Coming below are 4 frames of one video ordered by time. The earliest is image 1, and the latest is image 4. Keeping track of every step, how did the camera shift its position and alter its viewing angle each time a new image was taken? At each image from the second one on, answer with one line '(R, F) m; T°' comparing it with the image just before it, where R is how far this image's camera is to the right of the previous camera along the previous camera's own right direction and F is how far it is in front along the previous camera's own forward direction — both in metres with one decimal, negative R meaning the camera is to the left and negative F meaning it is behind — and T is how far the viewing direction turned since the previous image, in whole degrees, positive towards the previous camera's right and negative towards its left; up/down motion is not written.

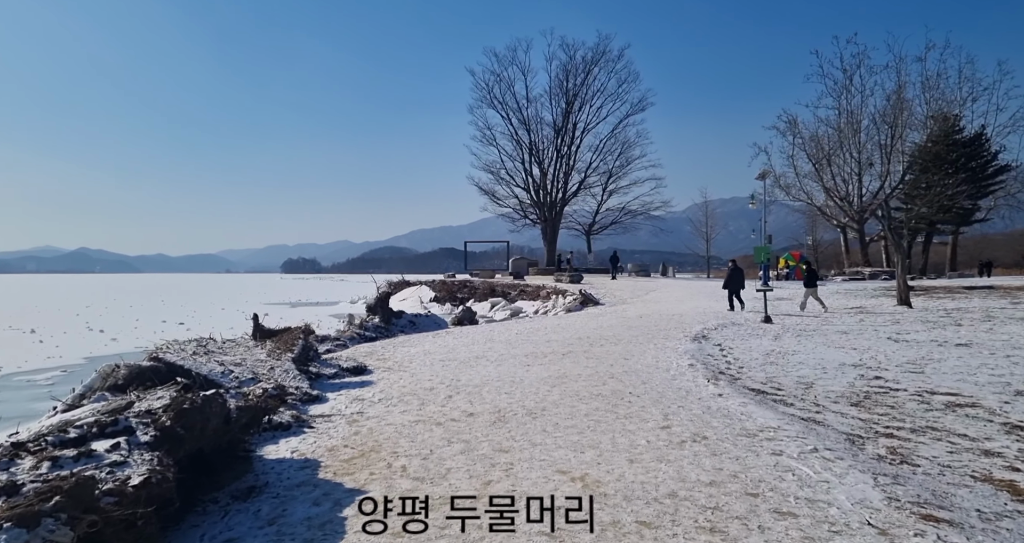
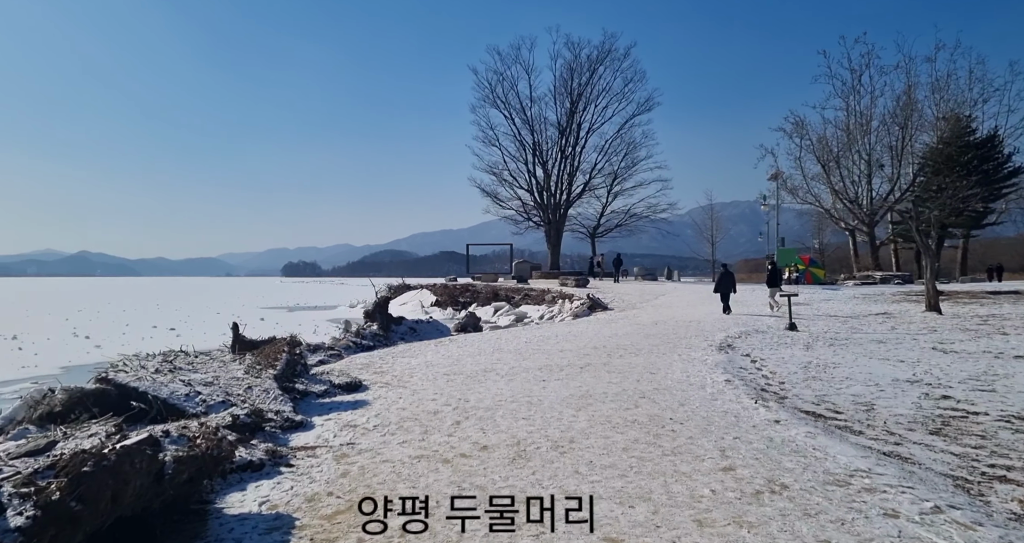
(-0.2, +1.4) m; 0°
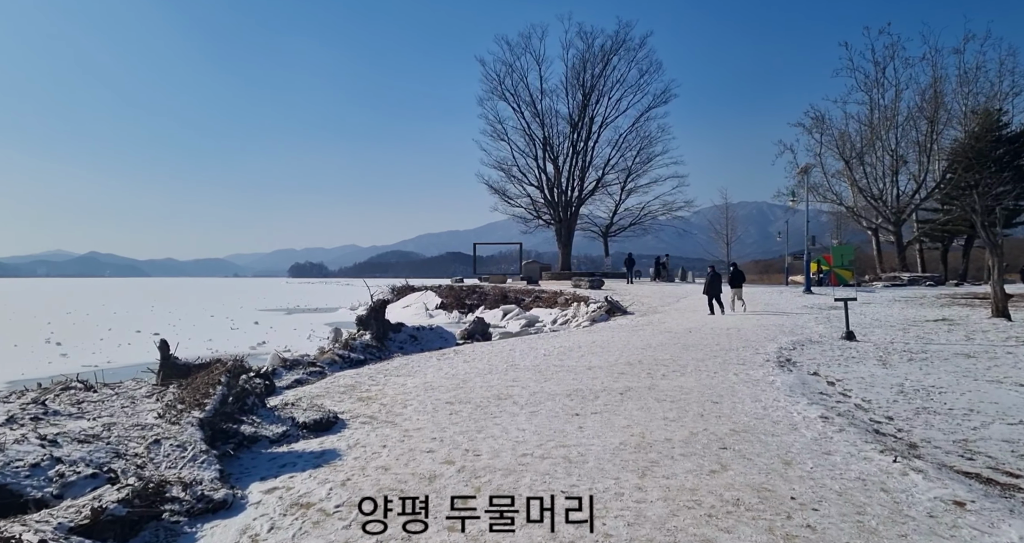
(-0.2, +2.6) m; -1°
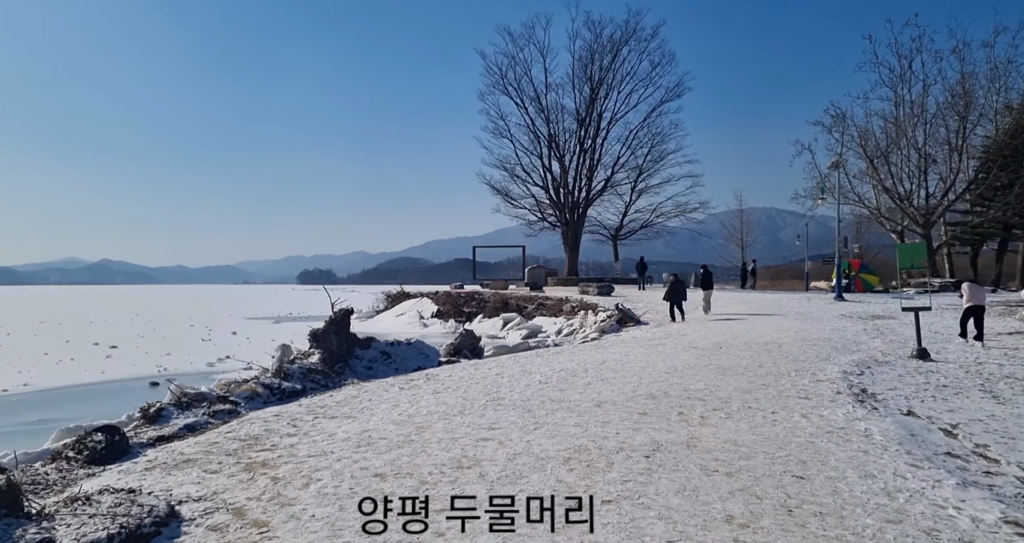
(+0.4, +3.4) m; -1°
